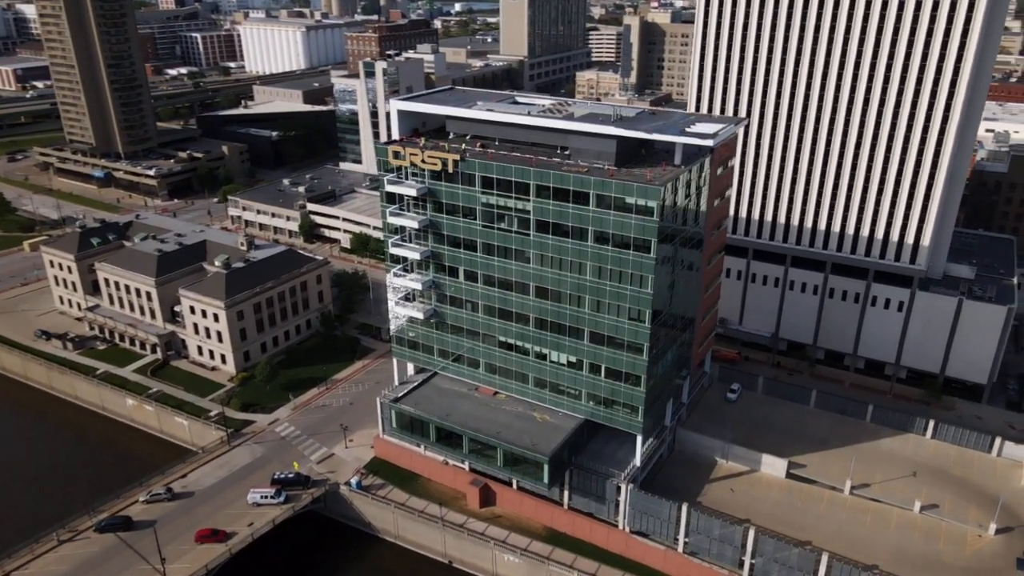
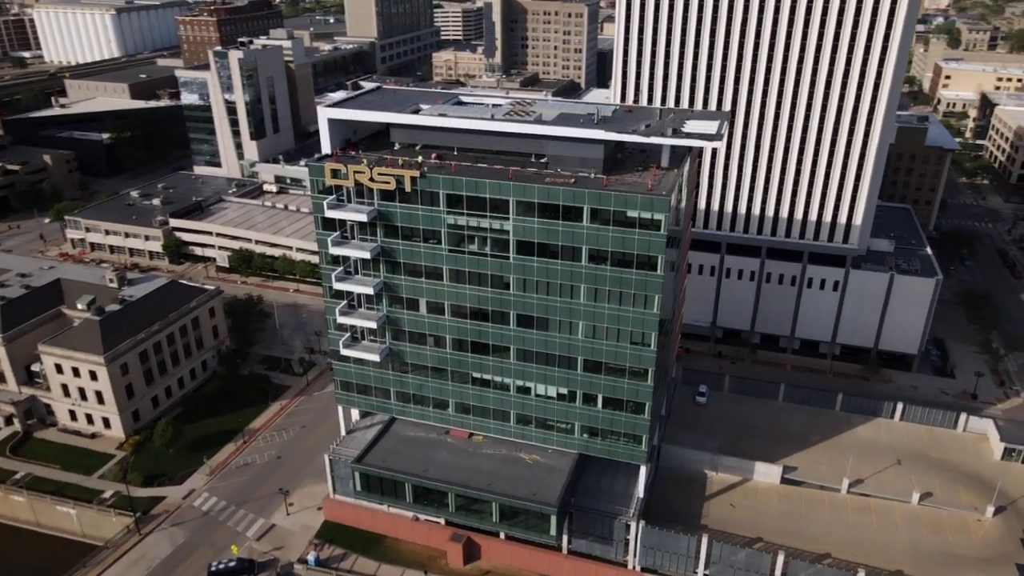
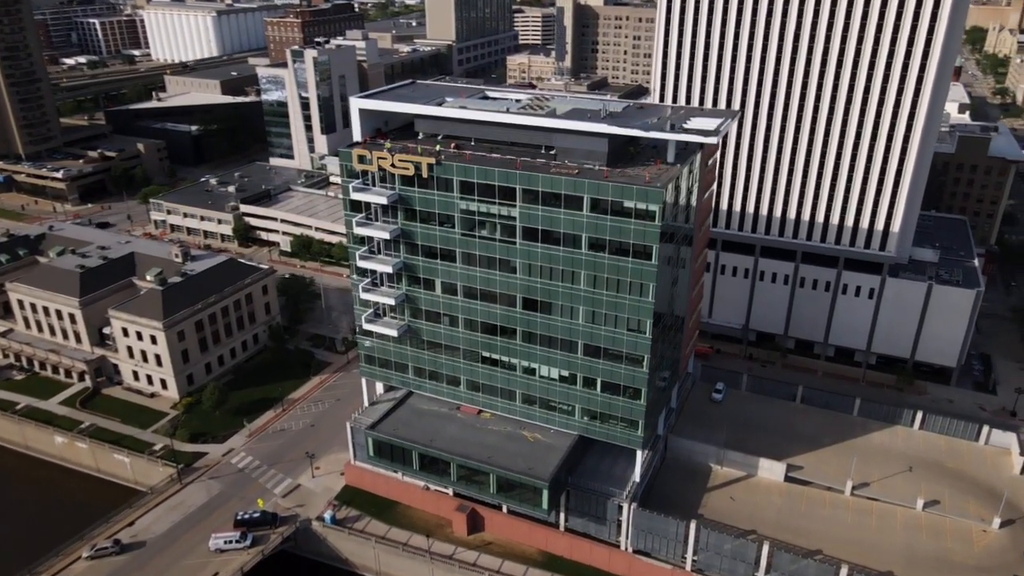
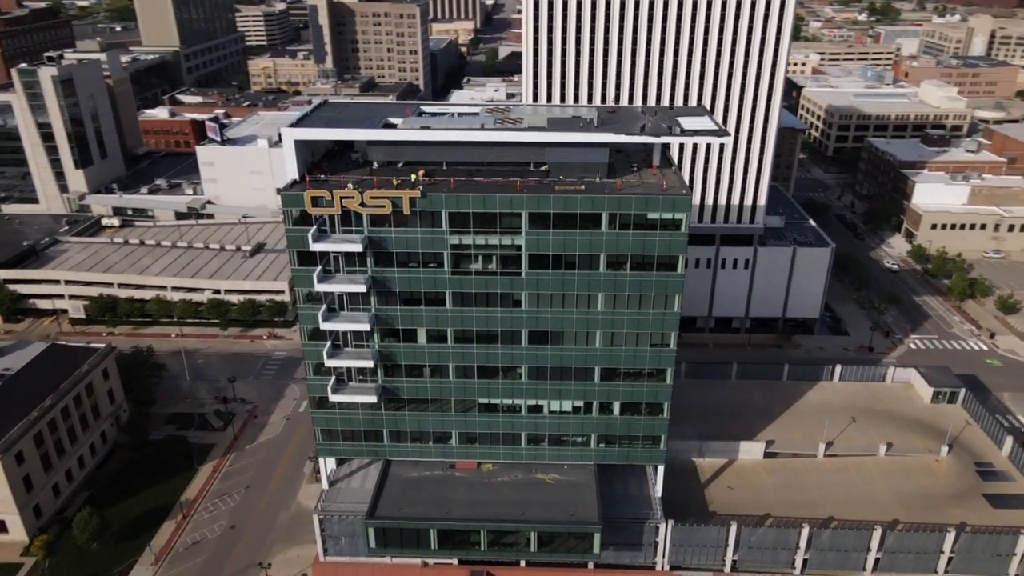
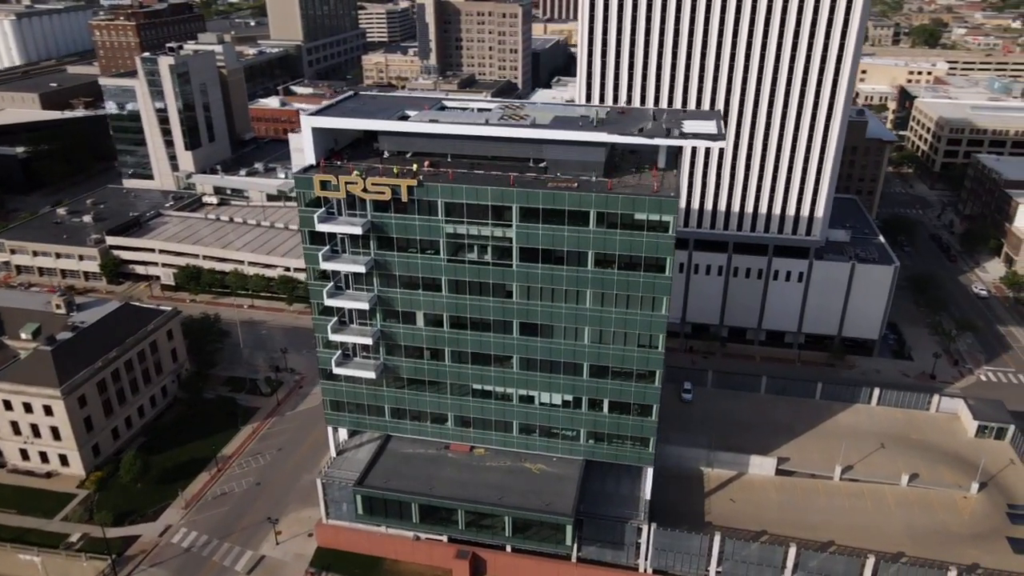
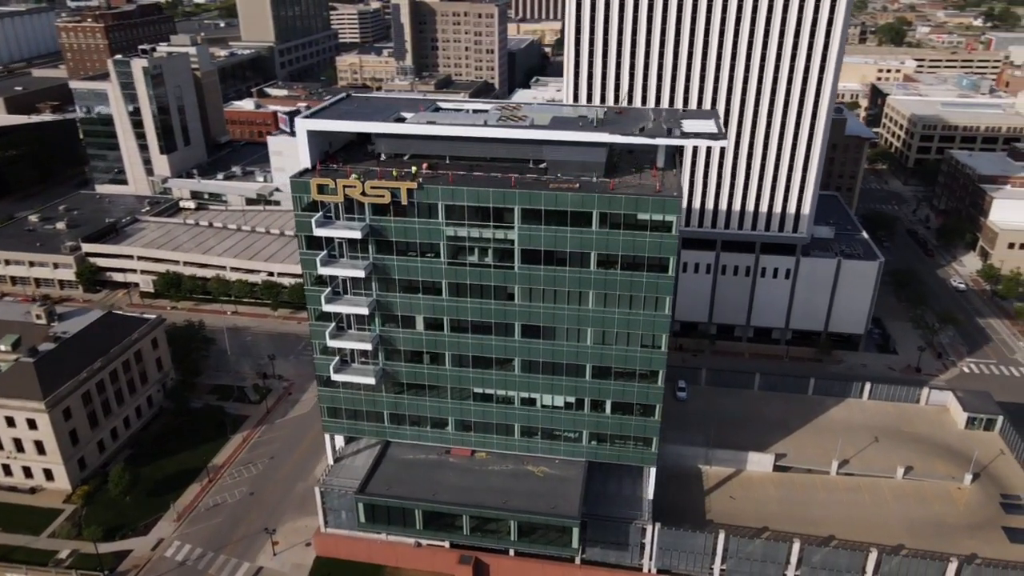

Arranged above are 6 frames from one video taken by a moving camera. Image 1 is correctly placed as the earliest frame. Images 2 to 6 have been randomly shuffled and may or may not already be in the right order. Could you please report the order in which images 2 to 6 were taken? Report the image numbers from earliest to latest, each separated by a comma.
3, 2, 5, 6, 4
